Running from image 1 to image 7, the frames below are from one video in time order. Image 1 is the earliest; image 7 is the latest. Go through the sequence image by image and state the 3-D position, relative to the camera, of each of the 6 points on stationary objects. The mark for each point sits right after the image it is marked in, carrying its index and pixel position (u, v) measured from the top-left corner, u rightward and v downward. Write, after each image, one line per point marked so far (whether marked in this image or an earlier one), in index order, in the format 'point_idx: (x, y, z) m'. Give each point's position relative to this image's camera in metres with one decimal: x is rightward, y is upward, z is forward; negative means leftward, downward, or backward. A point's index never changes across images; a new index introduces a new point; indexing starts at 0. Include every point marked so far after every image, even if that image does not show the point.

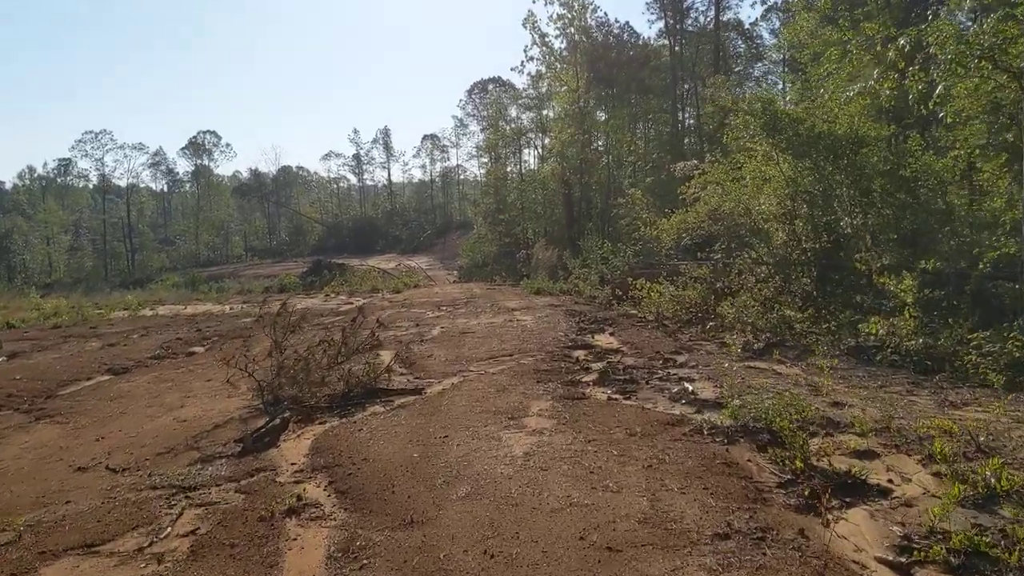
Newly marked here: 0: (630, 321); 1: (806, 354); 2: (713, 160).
0: (+1.8, -0.5, +14.4) m
1: (+2.8, -0.6, +9.1) m
2: (+3.2, +2.0, +15.3) m
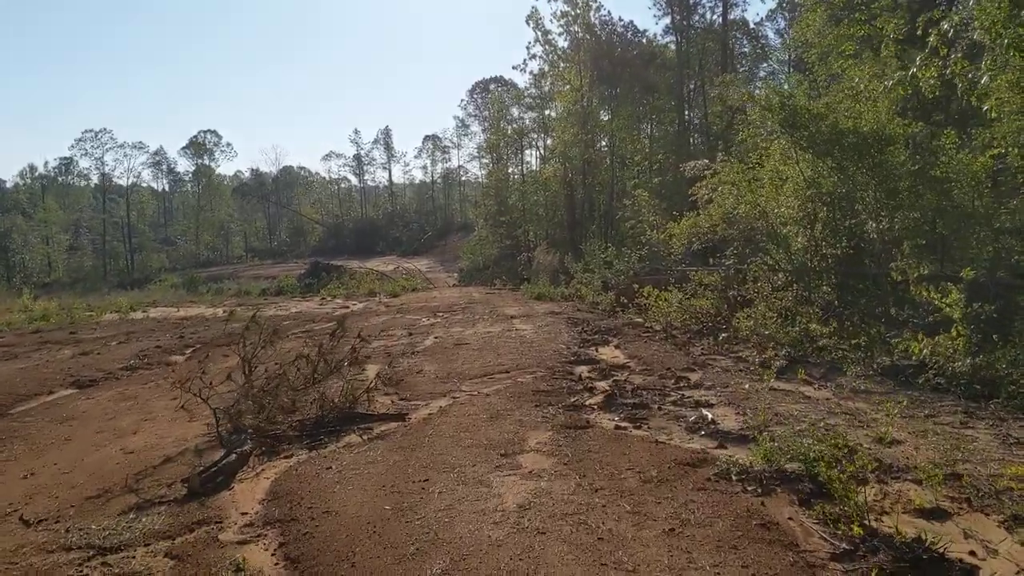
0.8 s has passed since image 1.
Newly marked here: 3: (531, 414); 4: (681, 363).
0: (+1.7, -0.6, +13.5) m
1: (+2.7, -0.7, +8.2) m
2: (+3.2, +1.9, +14.4) m
3: (+0.1, -0.9, +7.0) m
4: (+1.7, -0.8, +9.7) m
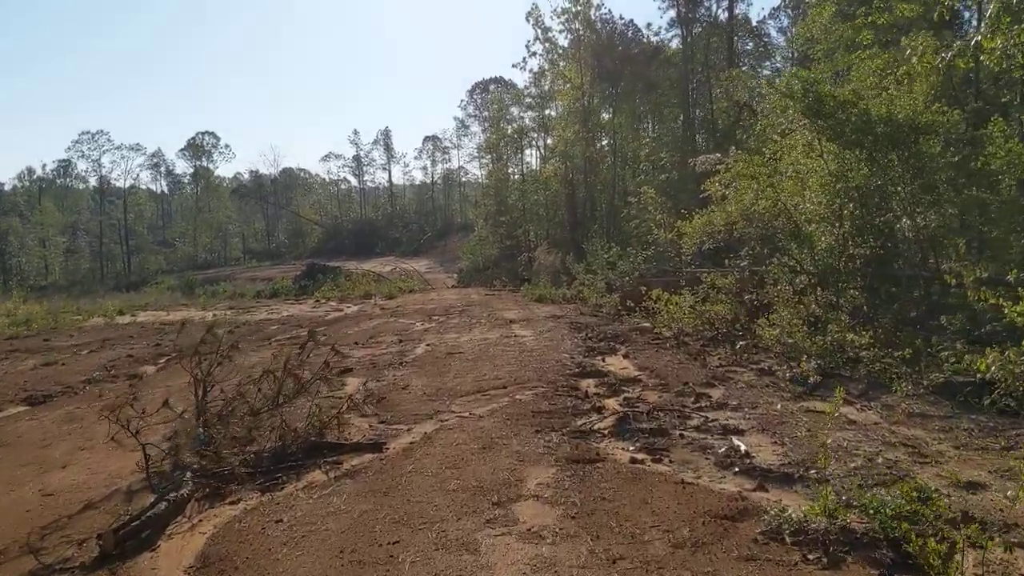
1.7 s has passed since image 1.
0: (+1.7, -0.7, +12.5) m
1: (+2.7, -0.8, +7.1) m
2: (+3.1, +1.8, +13.3) m
3: (+0.1, -0.9, +5.9) m
4: (+1.7, -0.8, +8.7) m
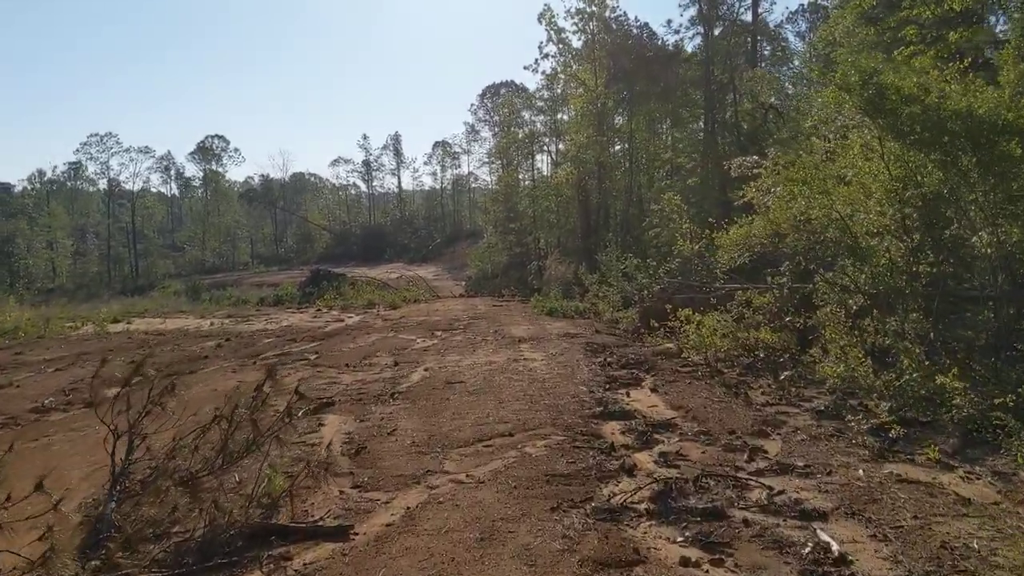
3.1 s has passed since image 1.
0: (+1.8, -0.9, +11.0) m
1: (+2.8, -1.0, +5.6) m
2: (+3.3, +1.6, +11.8) m
3: (+0.2, -1.1, +4.5) m
4: (+1.8, -1.0, +7.2) m
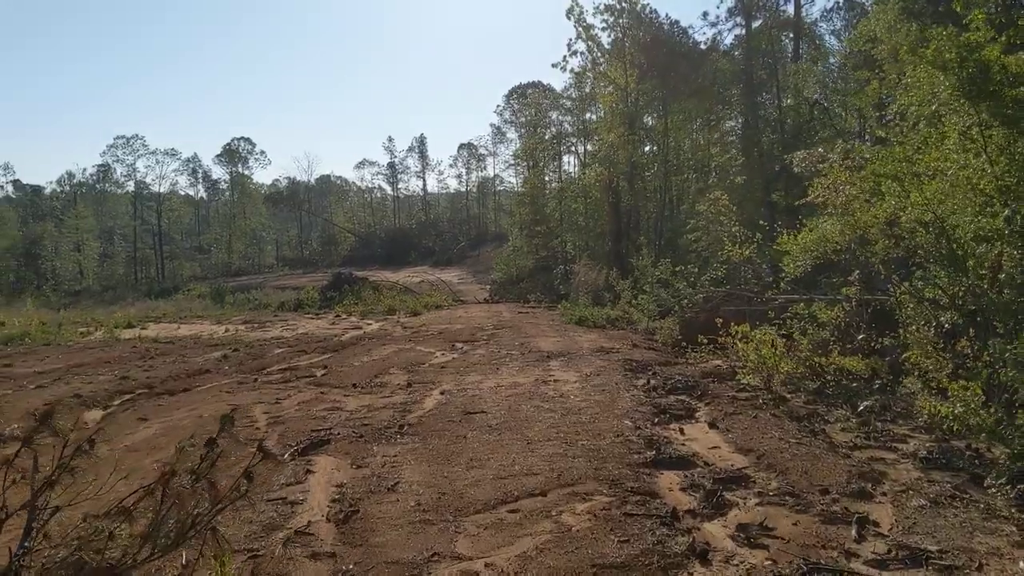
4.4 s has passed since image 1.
0: (+2.1, -1.0, +9.5) m
1: (+2.9, -1.1, +4.1) m
2: (+3.6, +1.5, +10.3) m
3: (+0.3, -1.2, +3.0) m
4: (+1.9, -1.1, +5.7) m
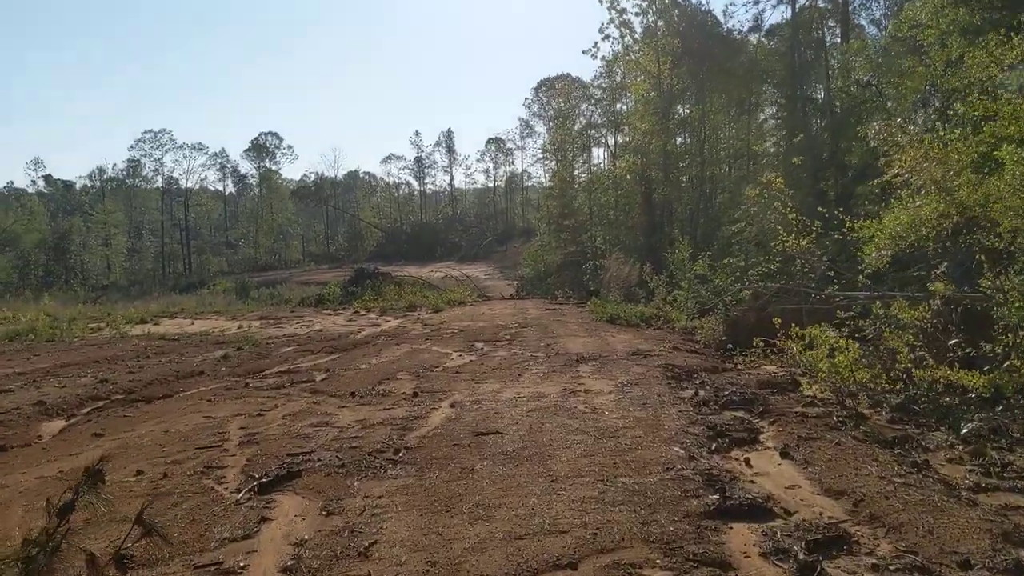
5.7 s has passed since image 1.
0: (+2.3, -1.0, +8.0) m
1: (+2.9, -1.1, +2.6) m
2: (+3.8, +1.5, +8.7) m
3: (+0.3, -1.2, +1.5) m
4: (+2.0, -1.1, +4.1) m
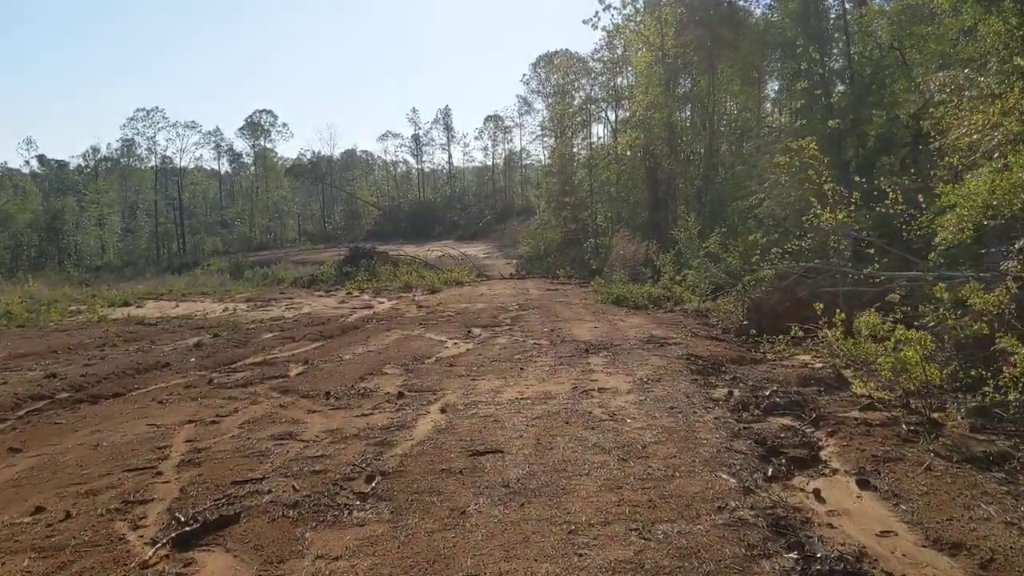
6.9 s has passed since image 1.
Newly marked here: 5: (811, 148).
0: (+2.3, -0.8, +6.6) m
1: (+3.0, -1.1, +1.3) m
2: (+3.8, +1.7, +7.4) m
3: (+0.3, -1.2, +0.2) m
4: (+2.0, -1.0, +2.8) m
5: (+3.4, +1.6, +10.9) m
